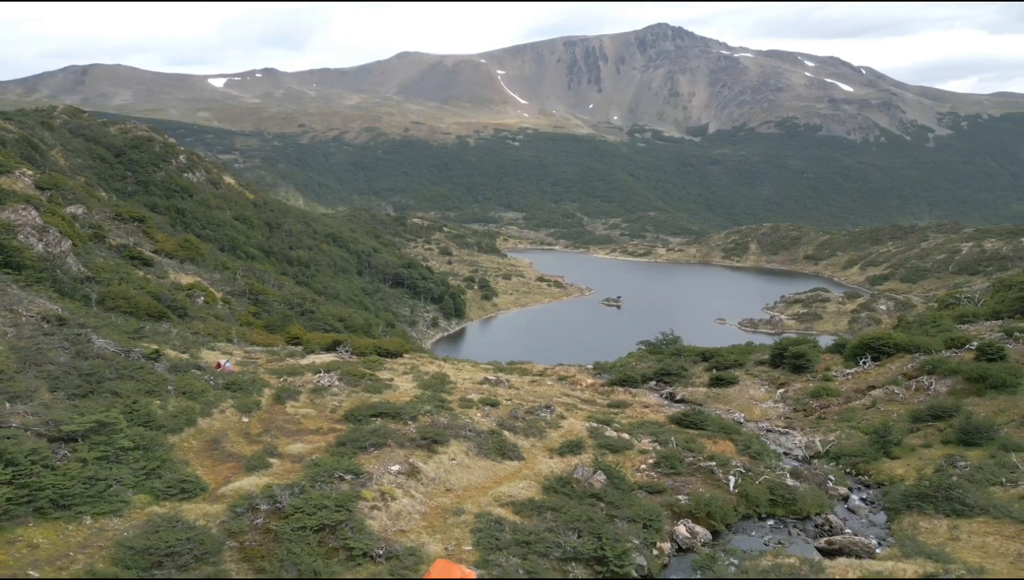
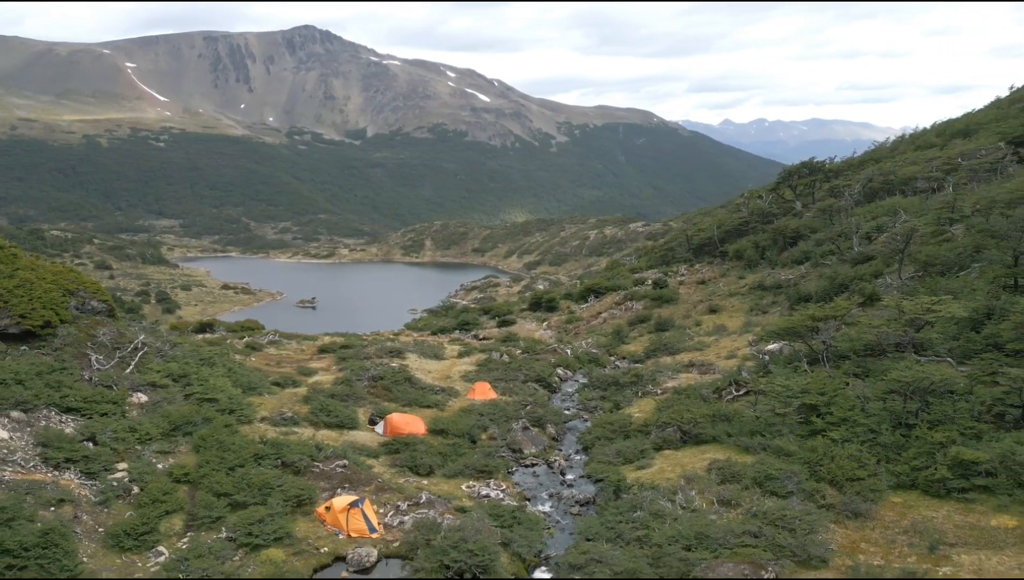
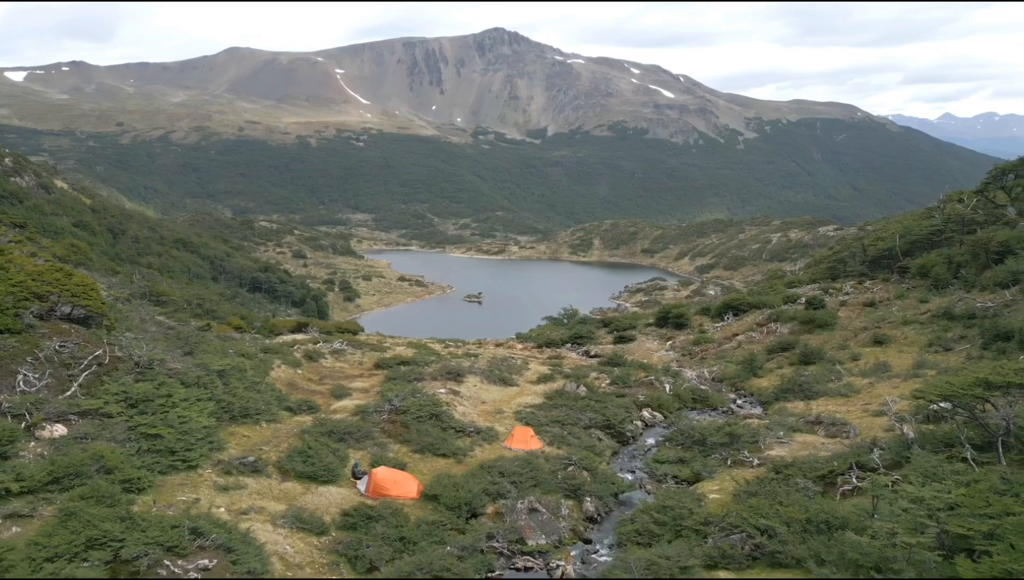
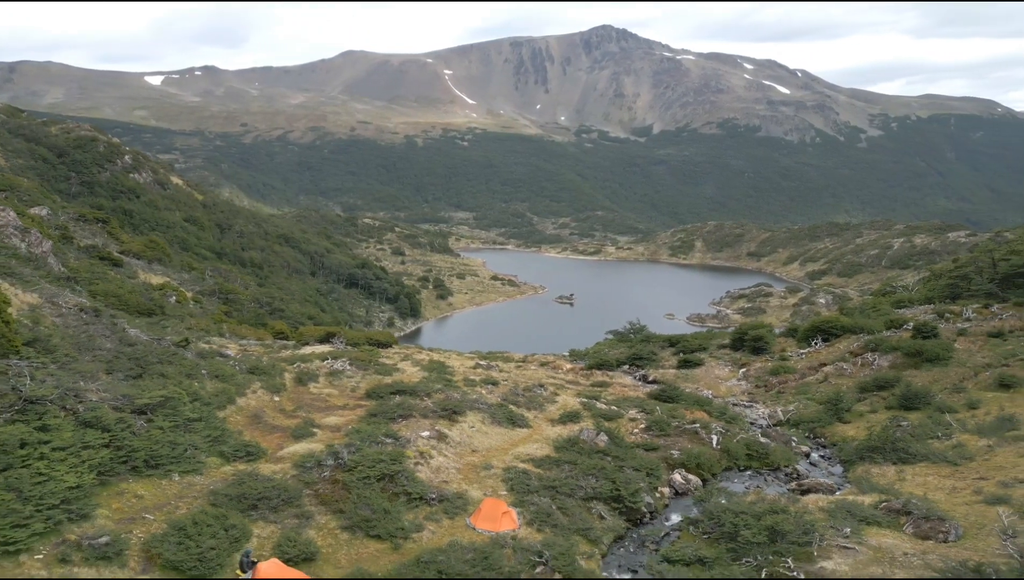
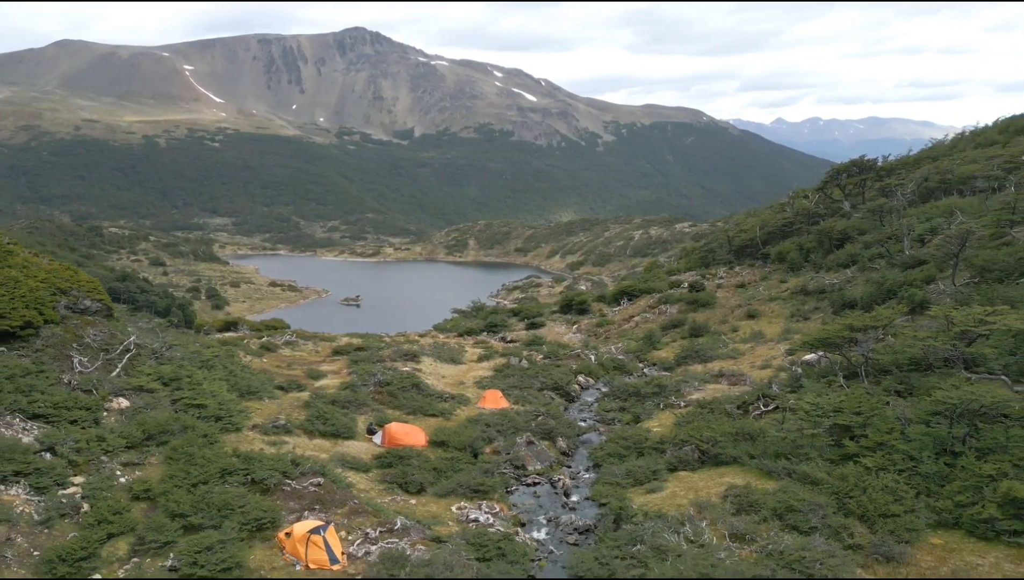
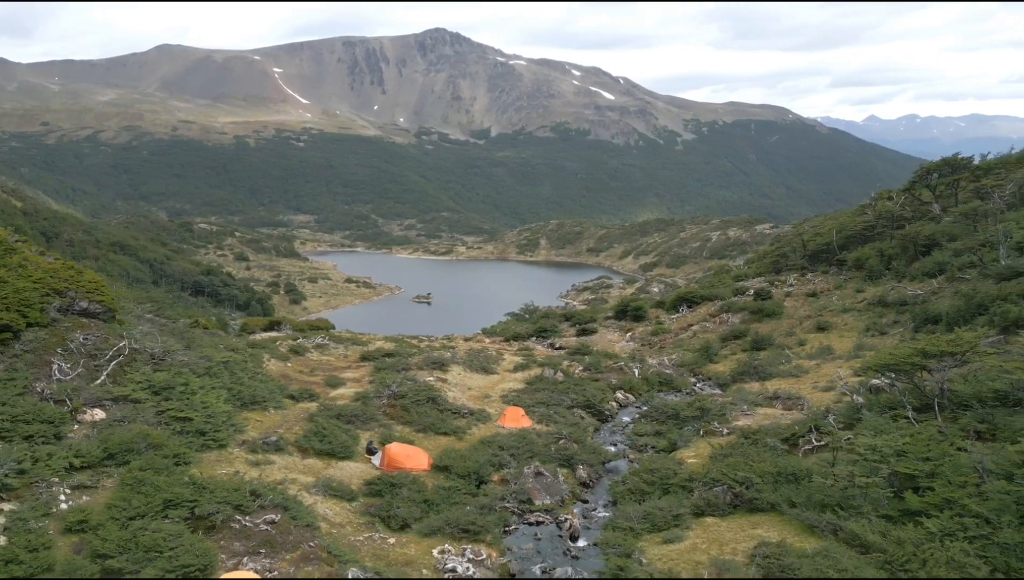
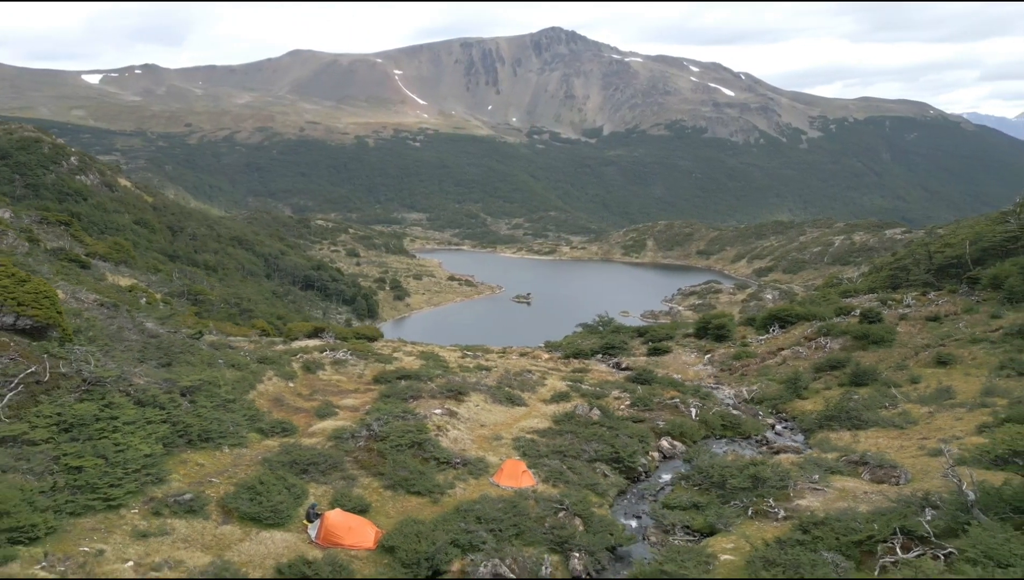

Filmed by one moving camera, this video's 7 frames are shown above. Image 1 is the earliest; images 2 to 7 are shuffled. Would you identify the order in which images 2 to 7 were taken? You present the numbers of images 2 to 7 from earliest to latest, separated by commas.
4, 7, 3, 6, 5, 2
